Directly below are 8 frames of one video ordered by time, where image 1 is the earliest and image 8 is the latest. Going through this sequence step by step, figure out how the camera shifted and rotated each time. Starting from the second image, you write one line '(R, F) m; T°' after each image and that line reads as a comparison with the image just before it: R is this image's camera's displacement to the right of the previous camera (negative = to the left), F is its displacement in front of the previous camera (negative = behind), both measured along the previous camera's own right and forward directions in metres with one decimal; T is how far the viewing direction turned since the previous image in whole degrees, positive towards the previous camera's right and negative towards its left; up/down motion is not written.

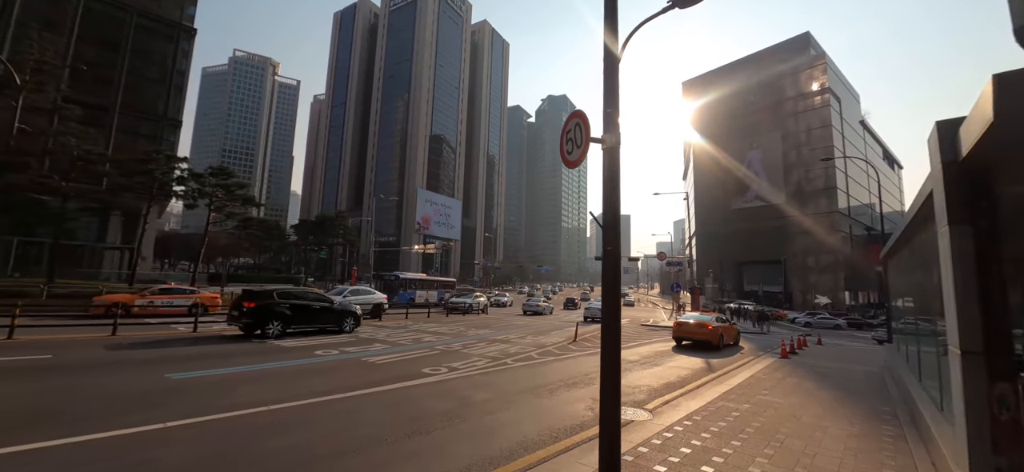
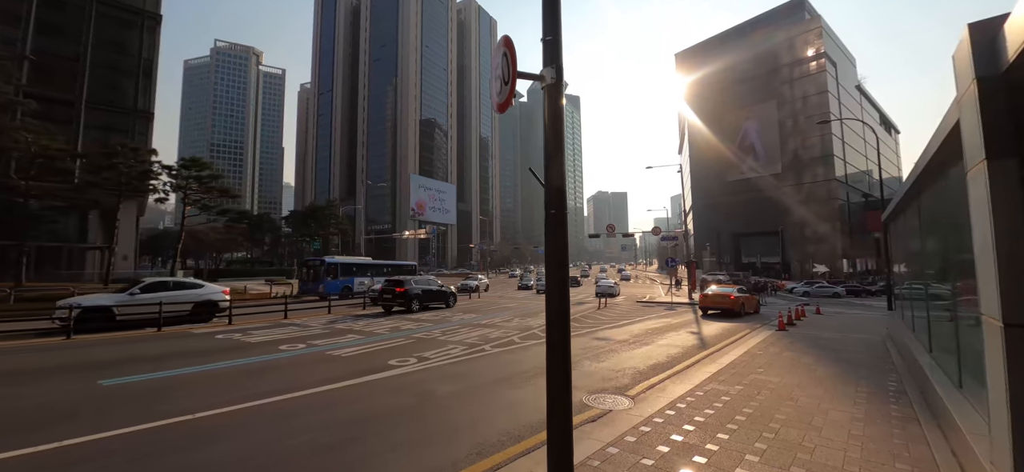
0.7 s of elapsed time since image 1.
(+0.7, +0.9) m; 0°
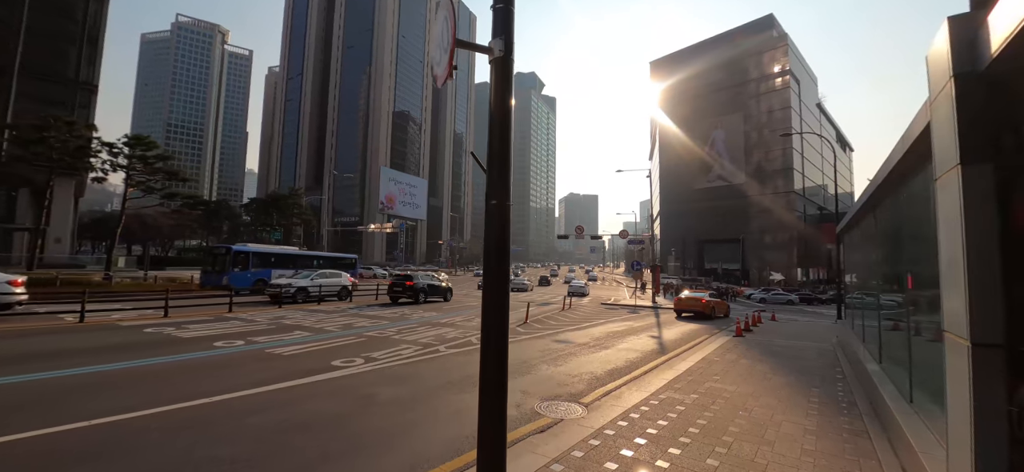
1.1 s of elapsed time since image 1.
(+0.3, +0.4) m; +4°
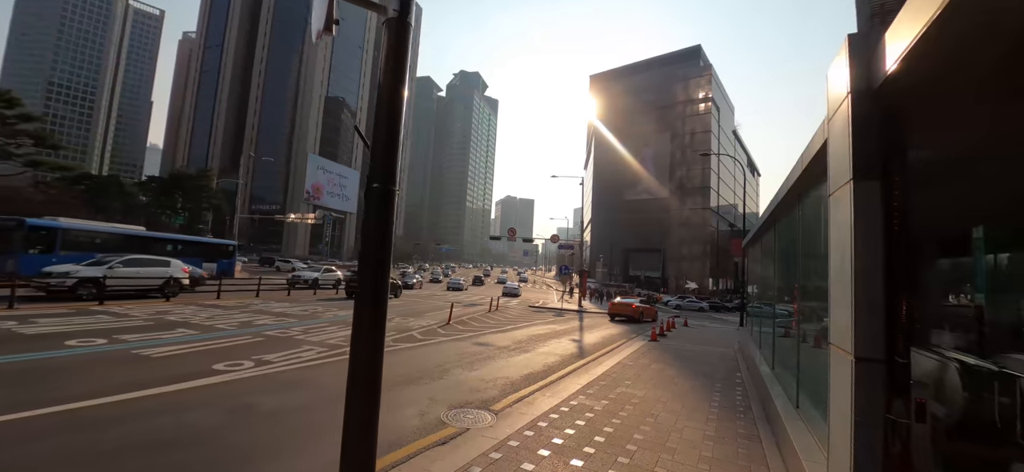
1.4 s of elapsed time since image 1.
(+0.3, +0.4) m; +9°
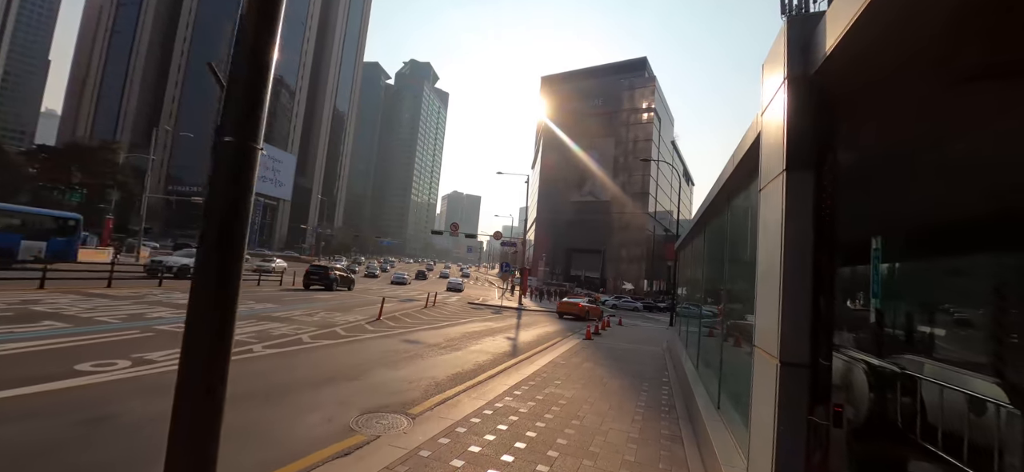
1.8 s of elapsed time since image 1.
(+0.3, +0.4) m; +8°
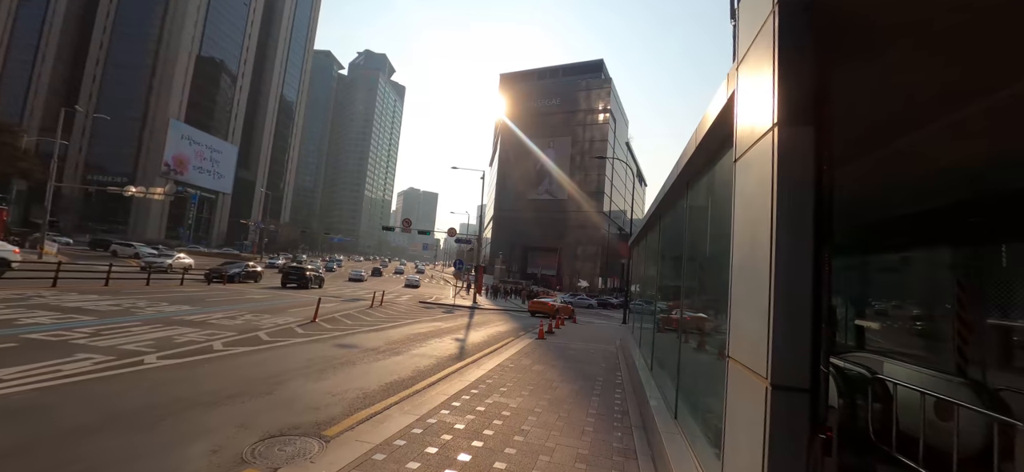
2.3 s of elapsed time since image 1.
(+0.3, +0.7) m; +6°
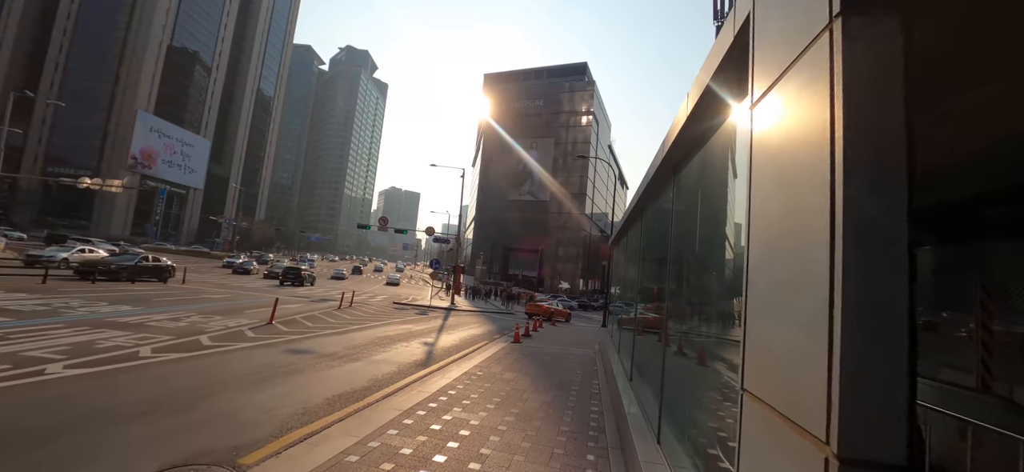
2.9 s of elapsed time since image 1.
(+0.2, +0.7) m; +2°
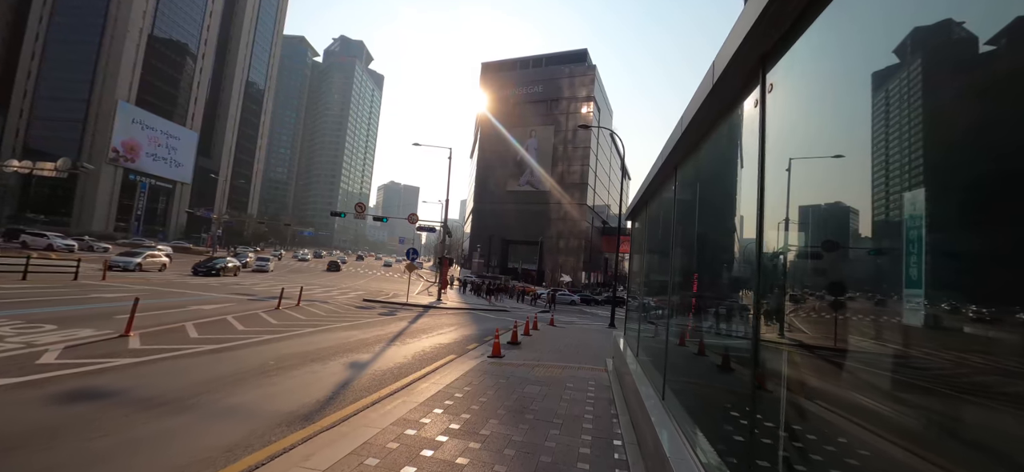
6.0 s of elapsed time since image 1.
(+0.6, +3.8) m; 0°
